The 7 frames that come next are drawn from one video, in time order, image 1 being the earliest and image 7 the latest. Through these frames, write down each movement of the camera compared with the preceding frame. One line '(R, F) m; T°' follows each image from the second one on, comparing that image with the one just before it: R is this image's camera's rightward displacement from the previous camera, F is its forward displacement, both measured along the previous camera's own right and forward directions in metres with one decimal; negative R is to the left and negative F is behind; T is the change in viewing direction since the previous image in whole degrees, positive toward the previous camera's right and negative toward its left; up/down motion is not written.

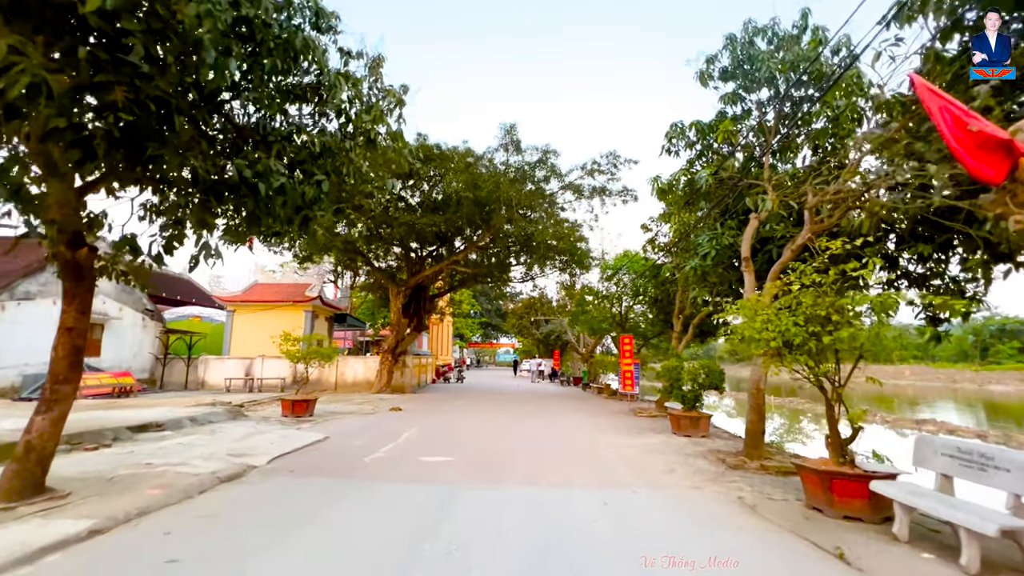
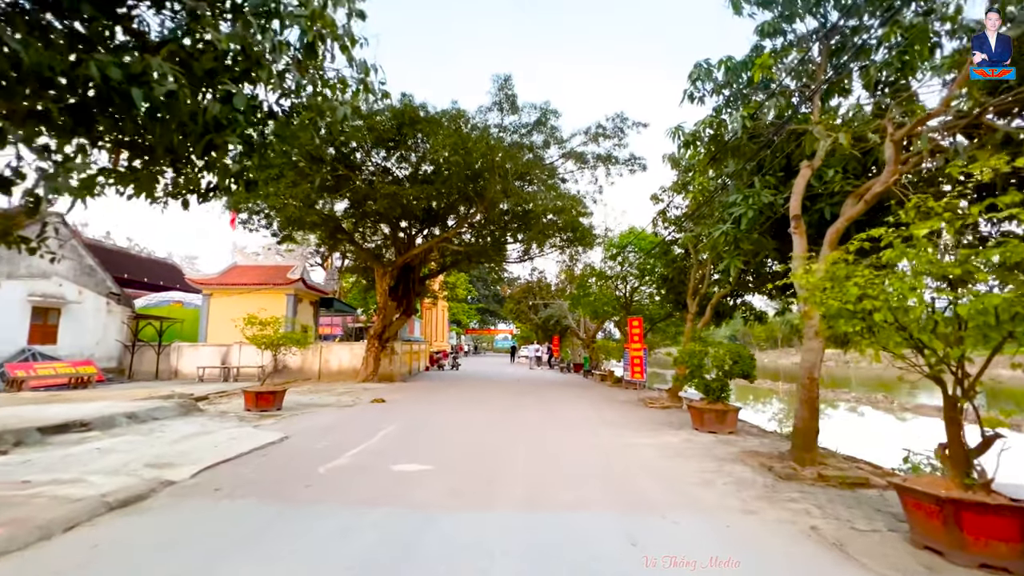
(+0.1, +1.5) m; 0°
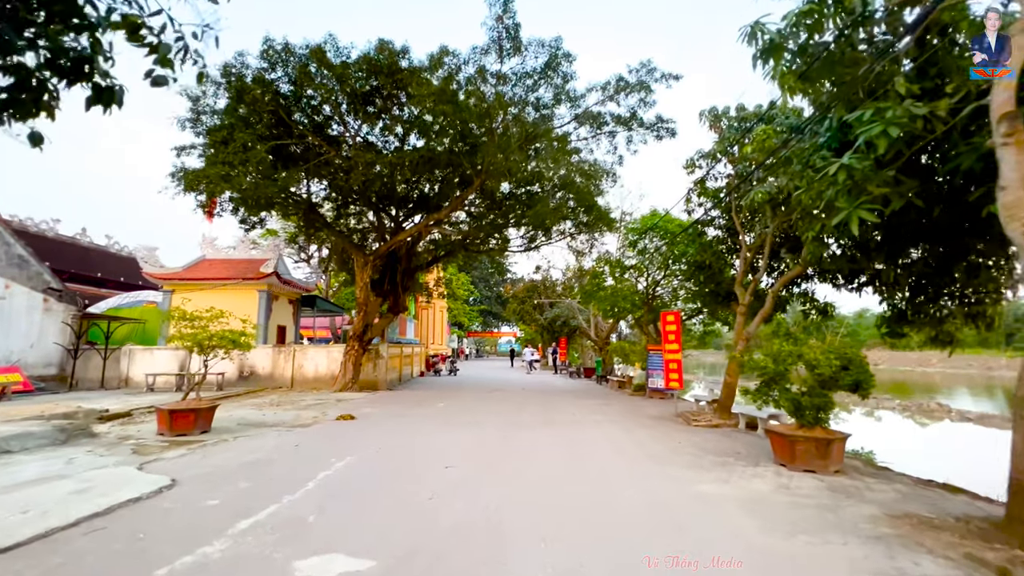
(0.0, +2.6) m; 0°
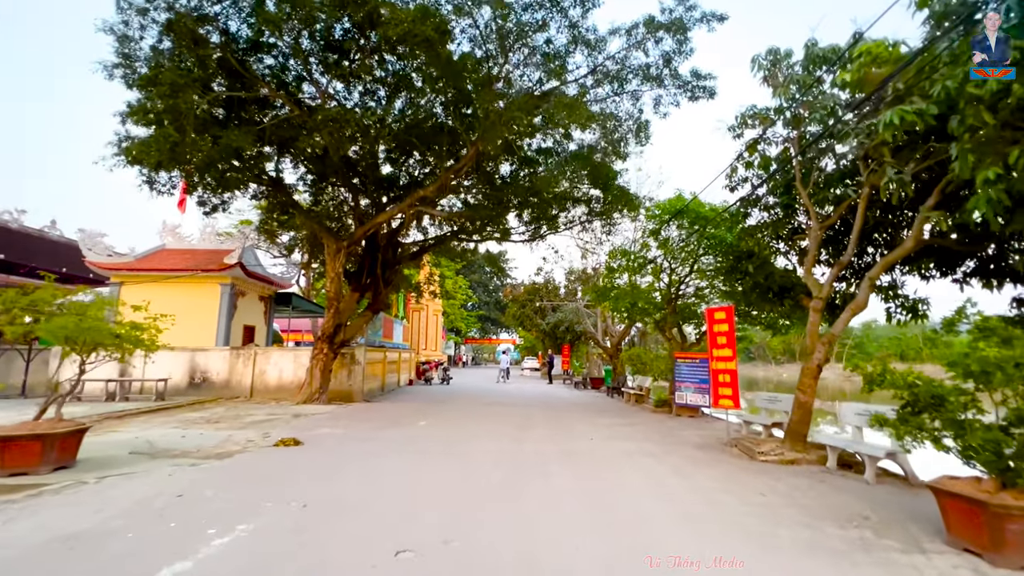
(0.0, +2.4) m; 0°
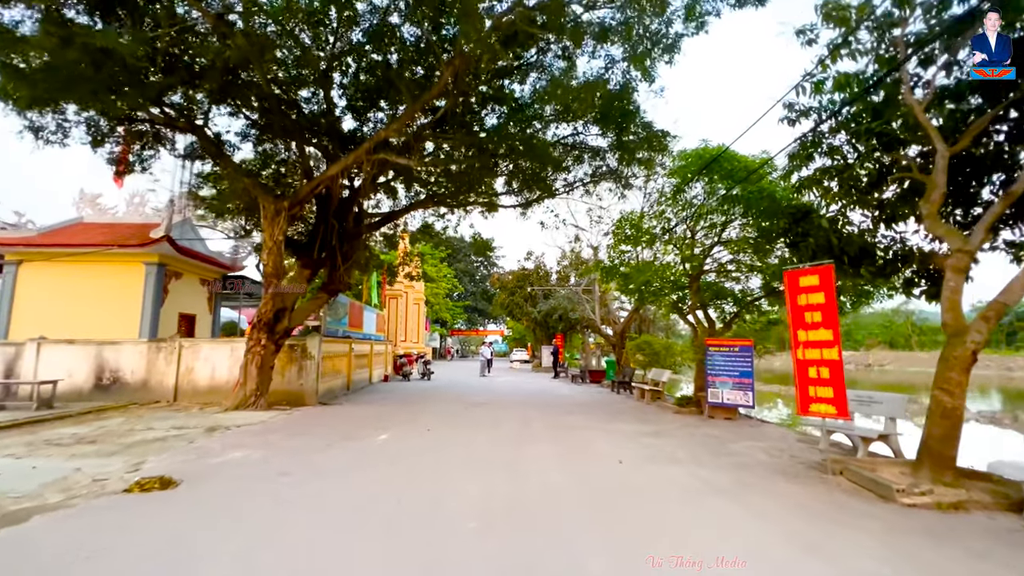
(-0.1, +2.6) m; +2°
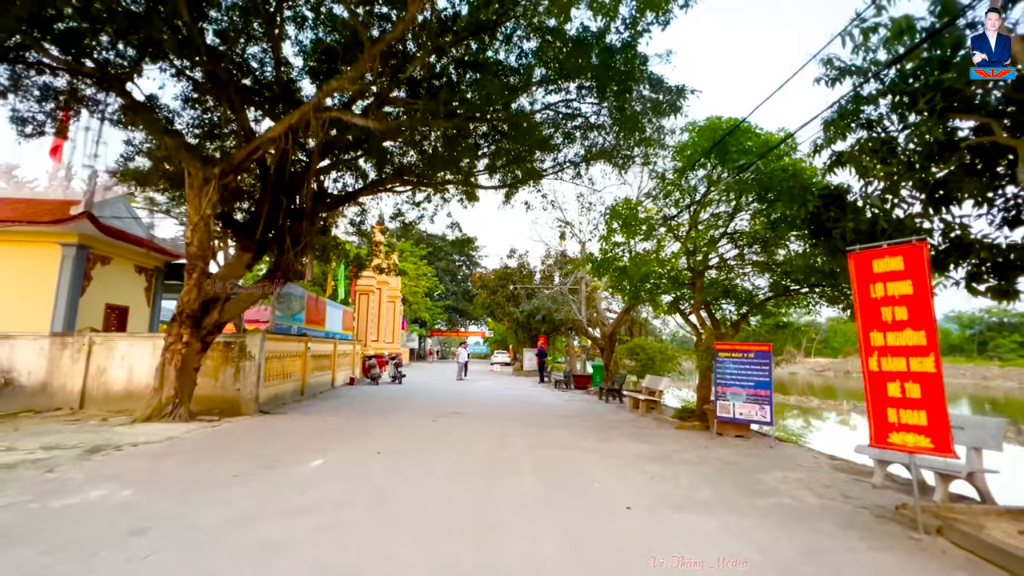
(+0.1, +1.5) m; +2°
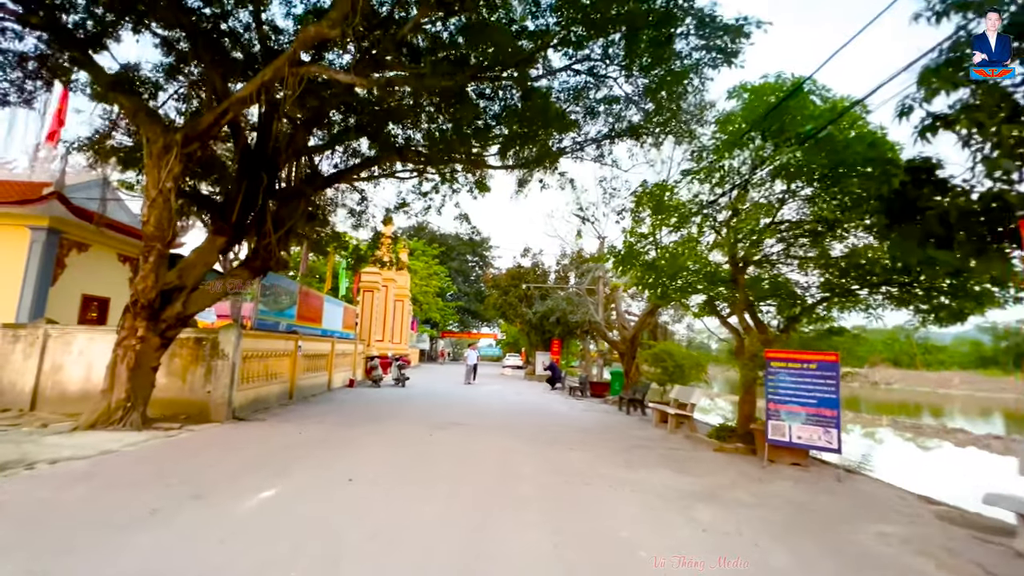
(+0.1, +1.3) m; -2°
